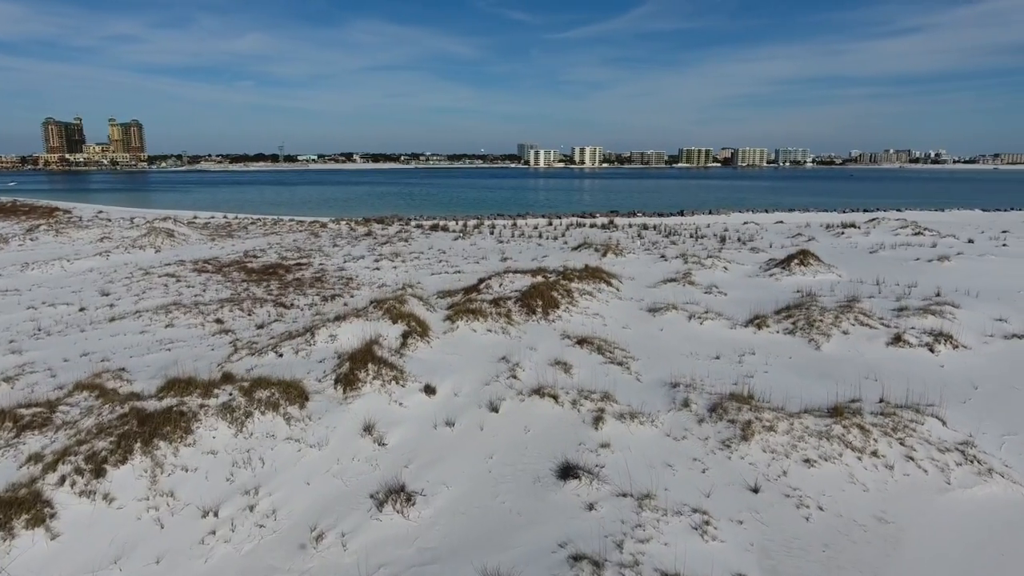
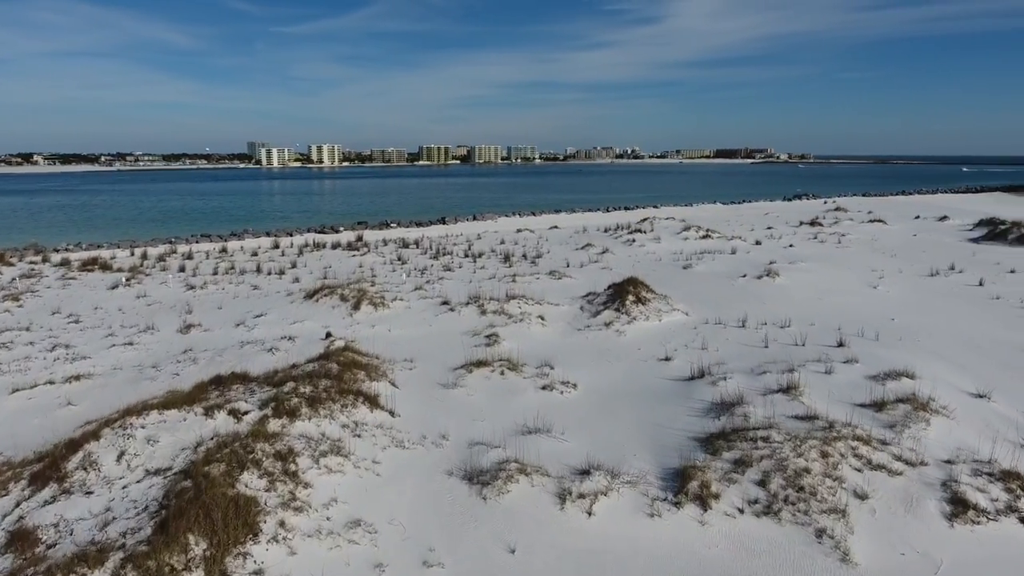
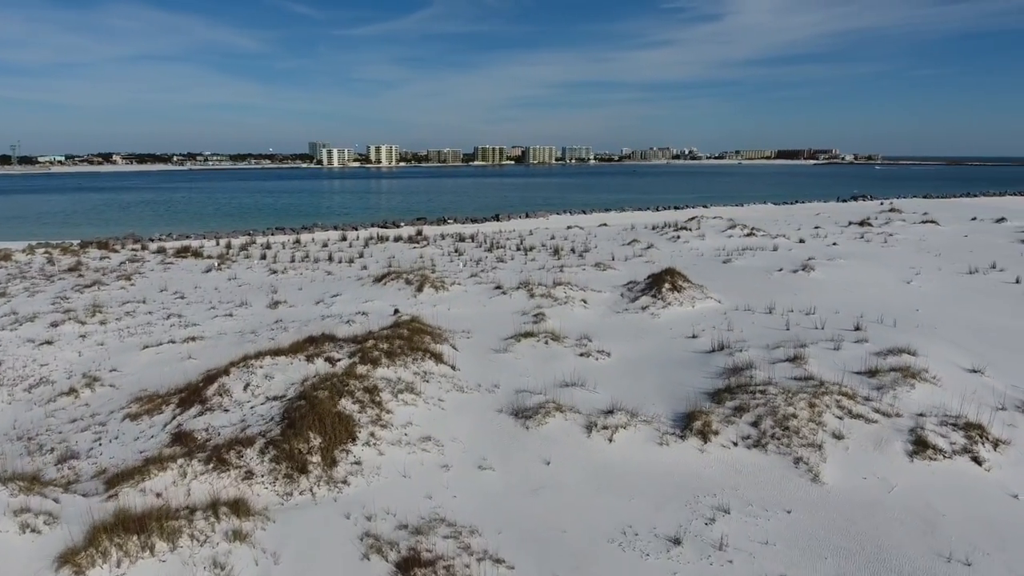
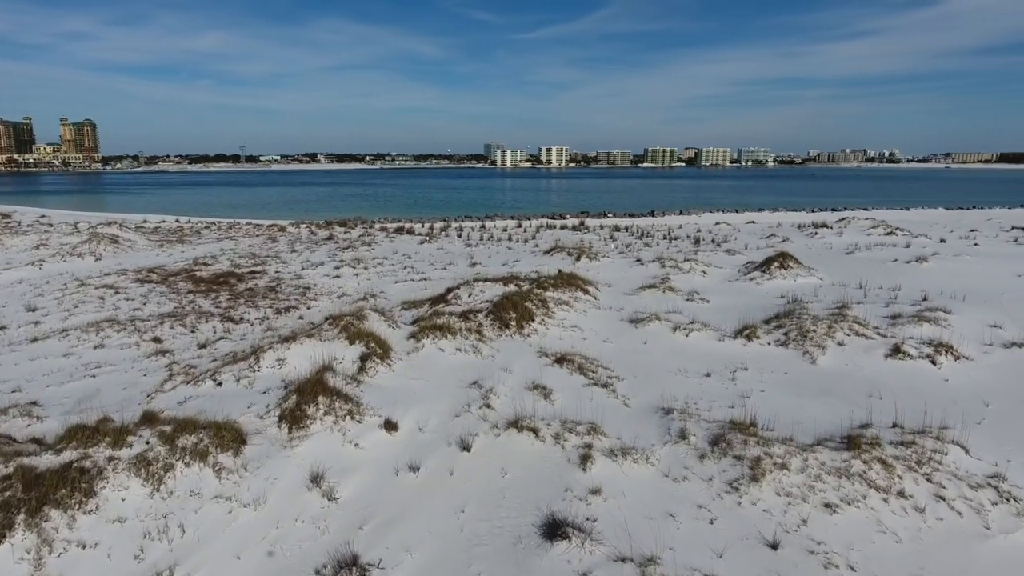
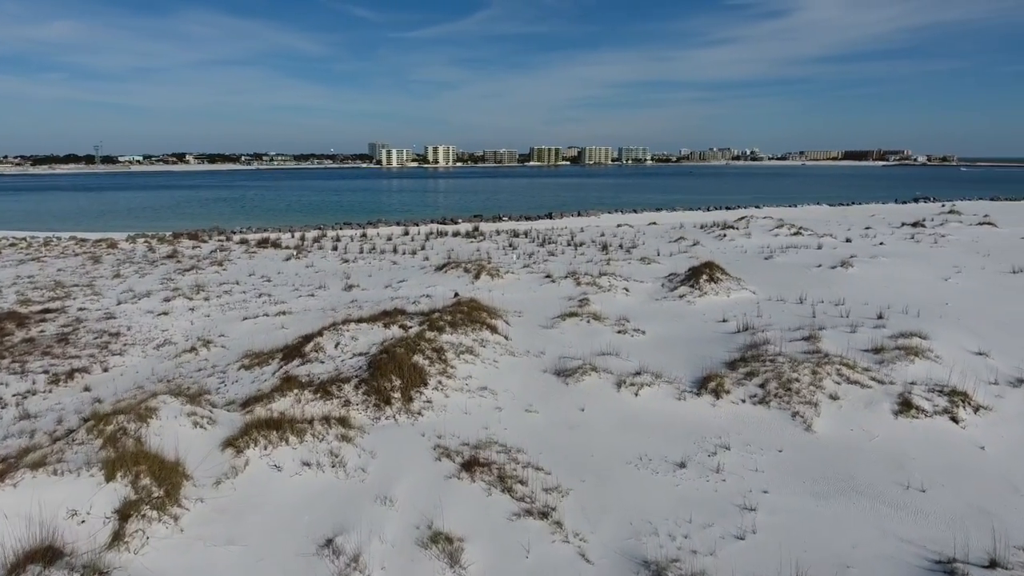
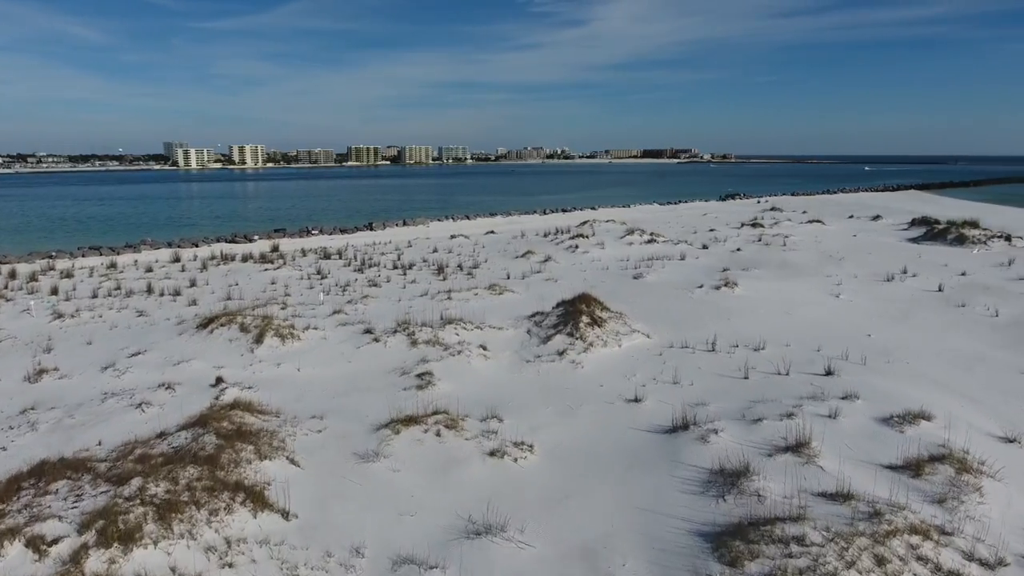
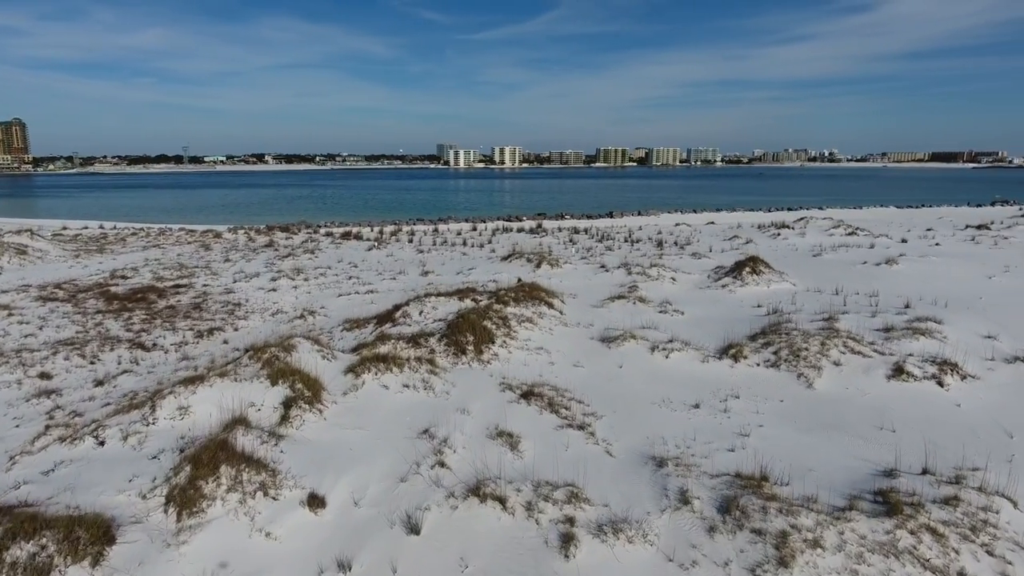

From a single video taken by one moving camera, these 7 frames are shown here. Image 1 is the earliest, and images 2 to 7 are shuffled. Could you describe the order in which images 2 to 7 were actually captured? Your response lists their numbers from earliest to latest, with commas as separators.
4, 7, 5, 3, 2, 6
